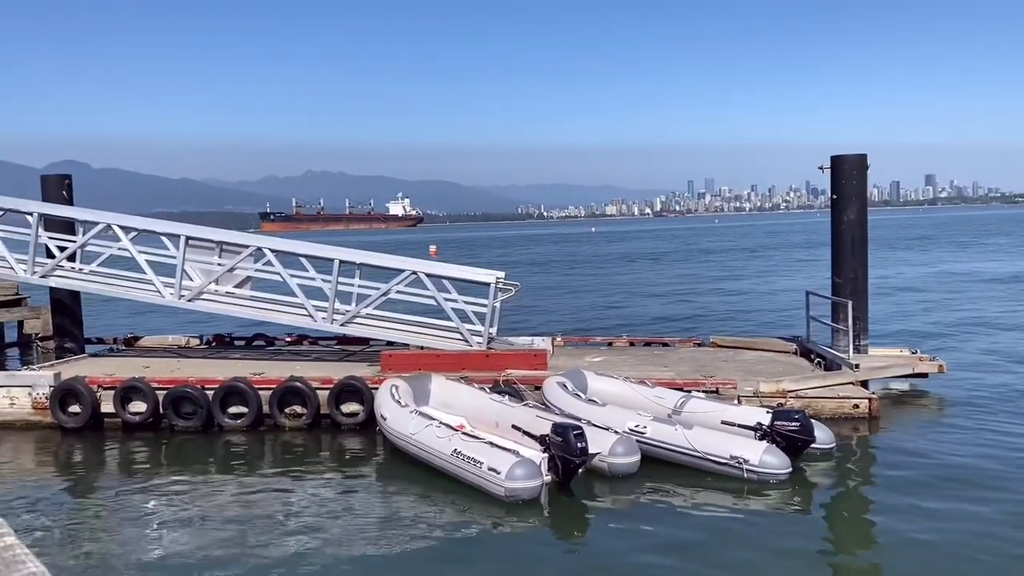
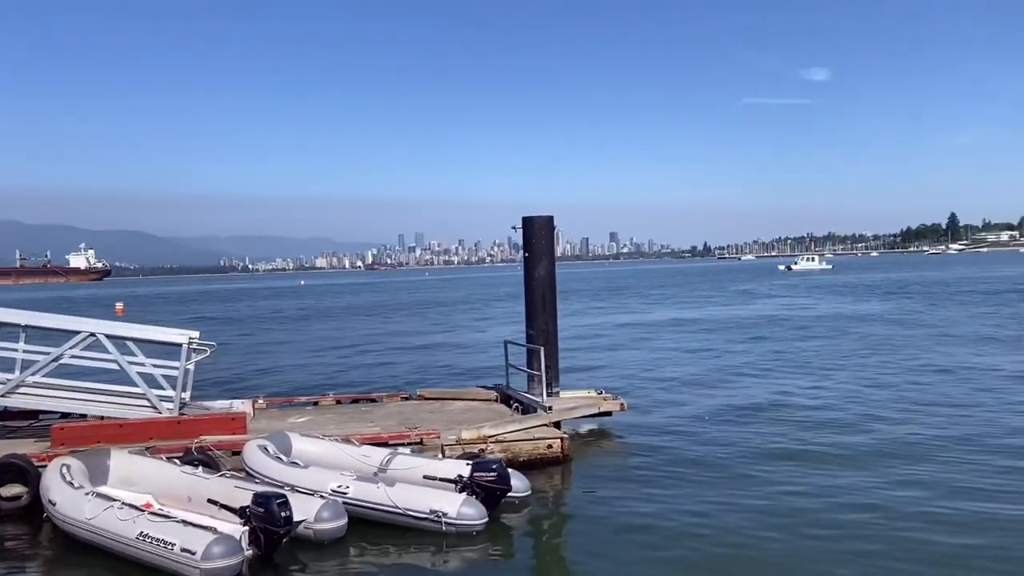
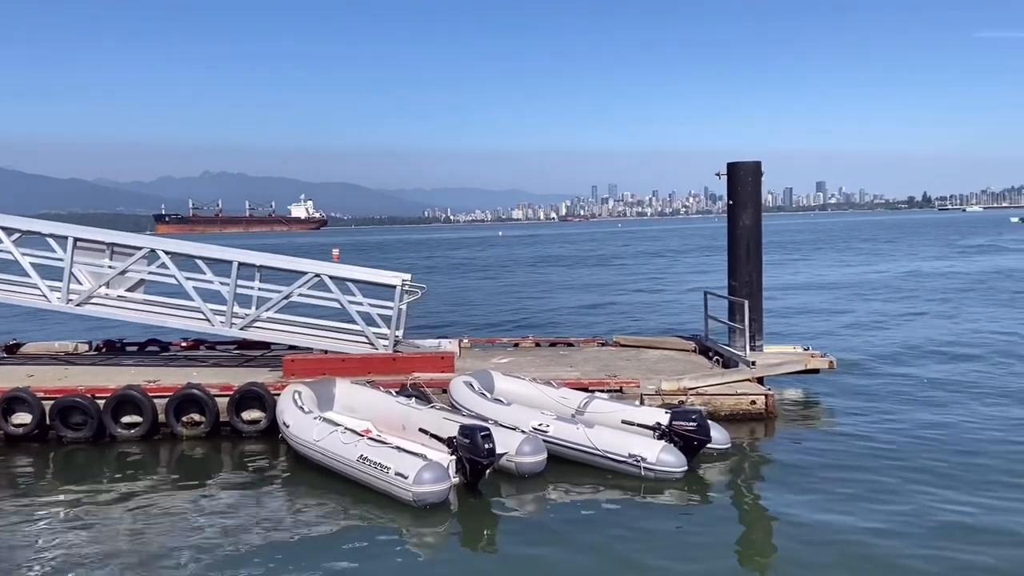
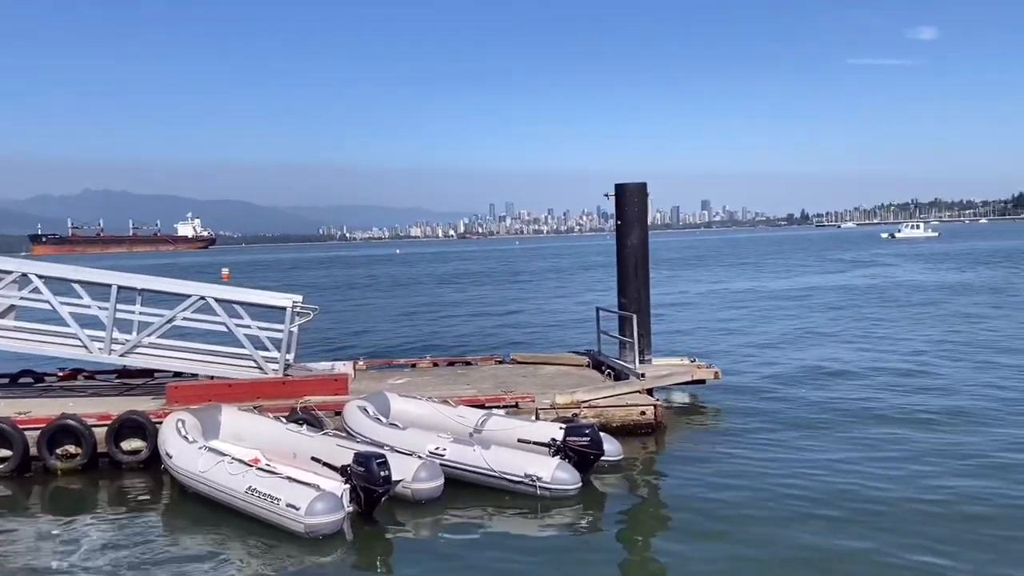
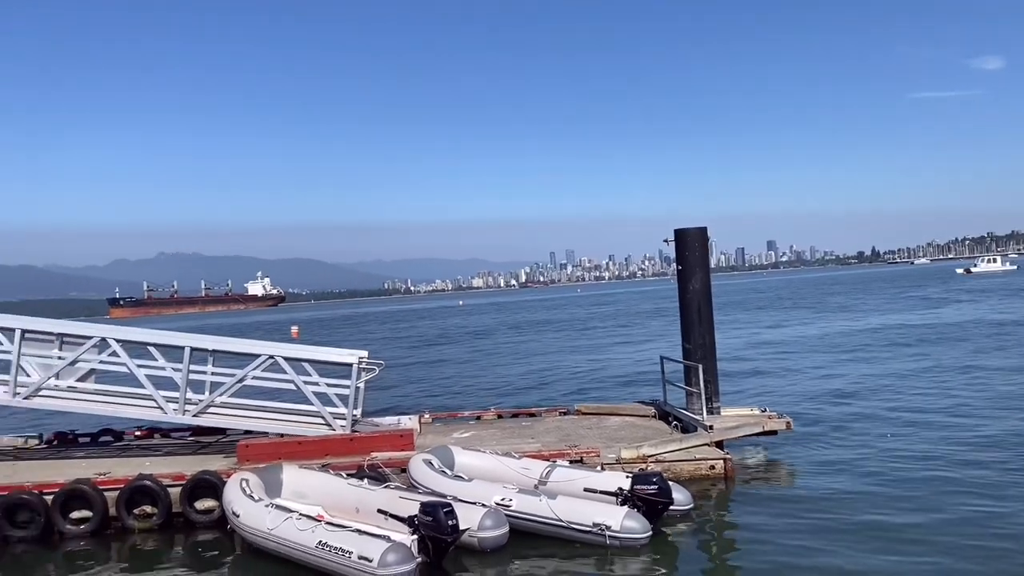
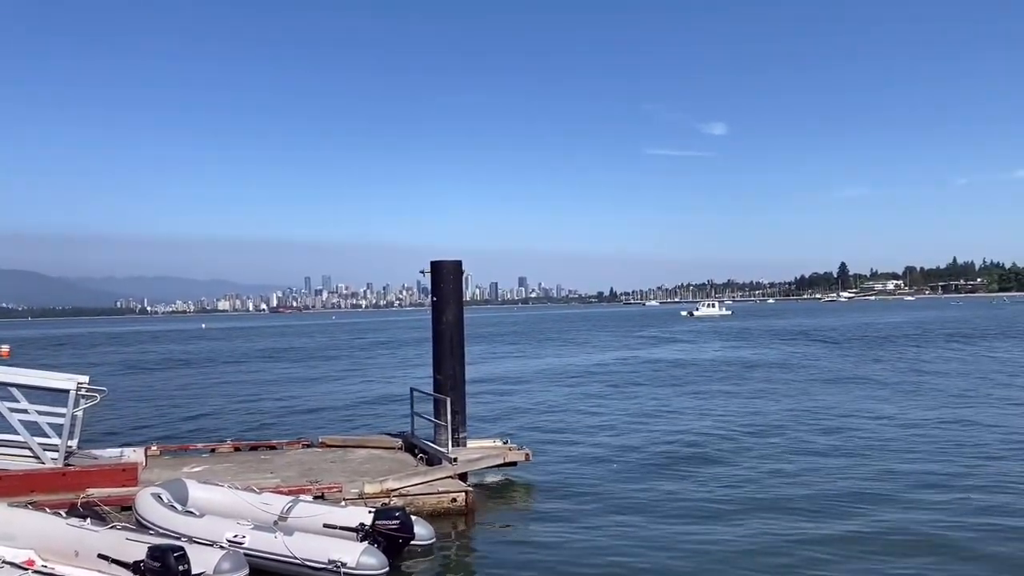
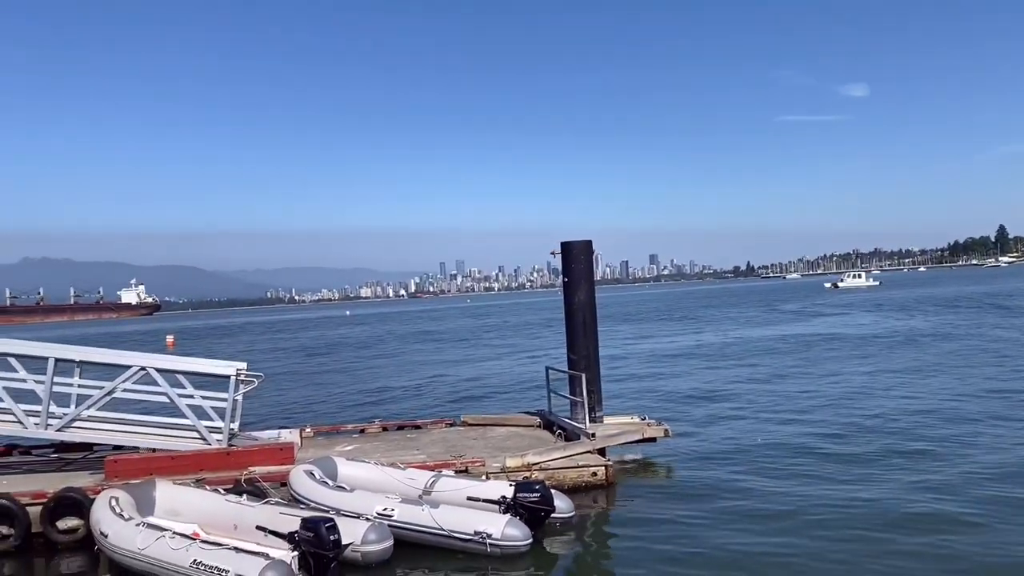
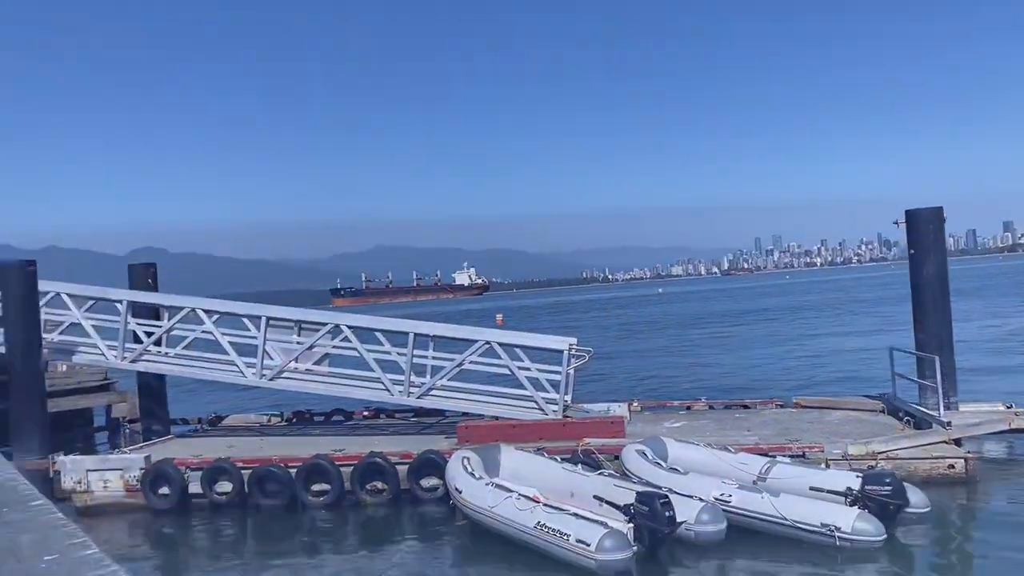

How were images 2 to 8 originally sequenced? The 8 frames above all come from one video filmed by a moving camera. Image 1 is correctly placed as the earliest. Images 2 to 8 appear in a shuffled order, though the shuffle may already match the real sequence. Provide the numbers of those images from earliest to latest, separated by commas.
3, 4, 2, 6, 7, 5, 8
